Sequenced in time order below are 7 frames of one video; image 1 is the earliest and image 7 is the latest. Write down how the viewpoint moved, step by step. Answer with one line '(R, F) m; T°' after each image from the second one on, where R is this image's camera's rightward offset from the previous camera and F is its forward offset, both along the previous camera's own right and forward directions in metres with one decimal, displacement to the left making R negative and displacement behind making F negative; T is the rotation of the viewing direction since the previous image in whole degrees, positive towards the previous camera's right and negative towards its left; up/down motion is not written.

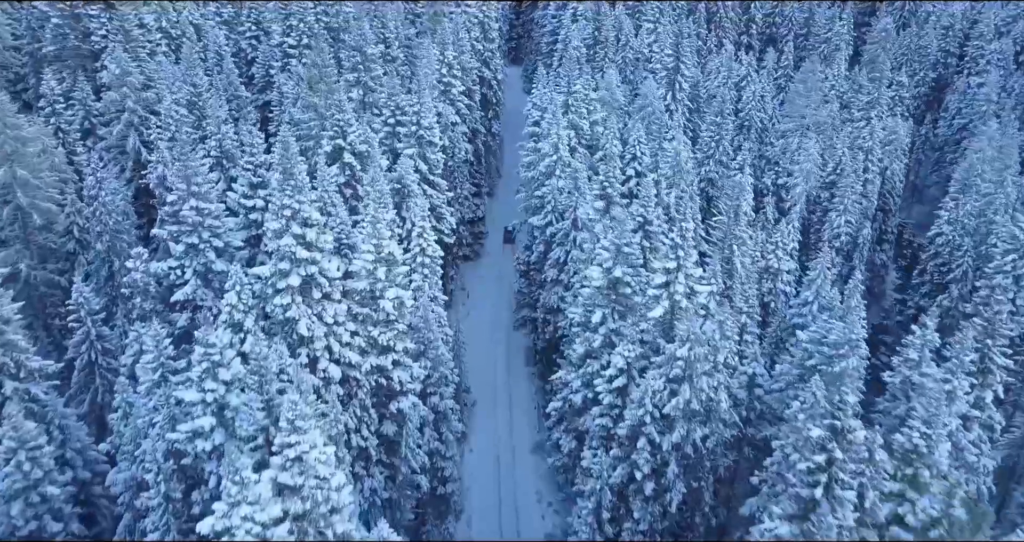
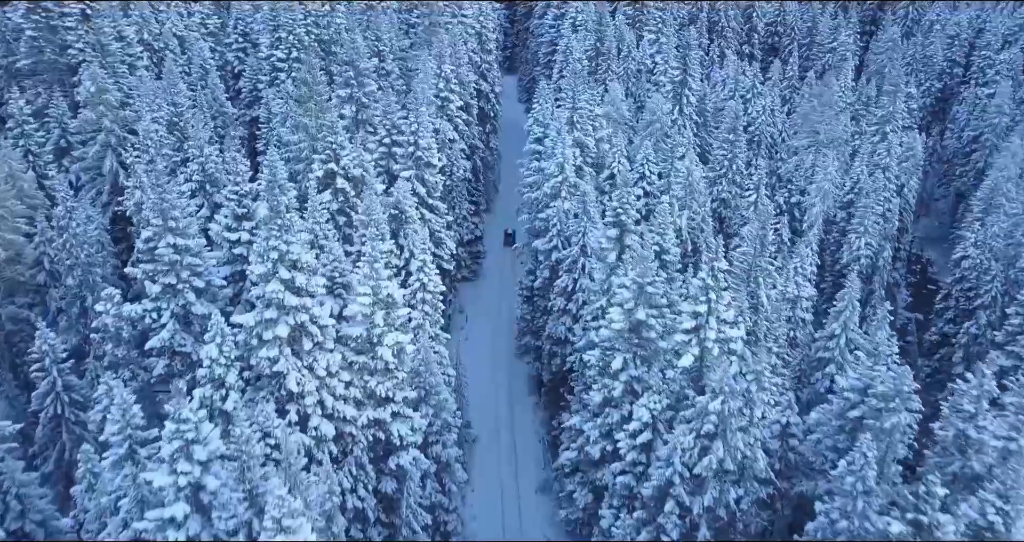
(-0.6, +2.4) m; +1°
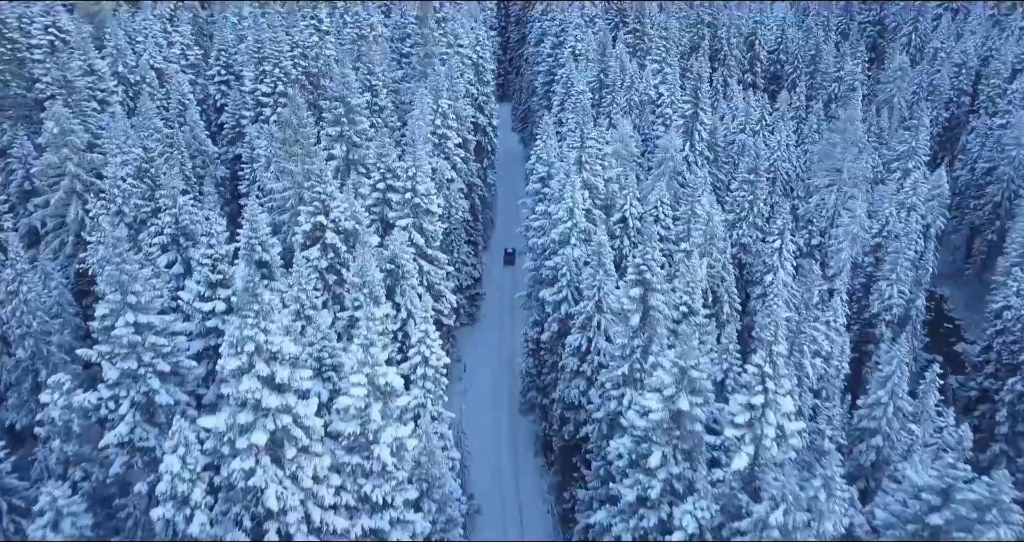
(-0.8, +3.3) m; +1°
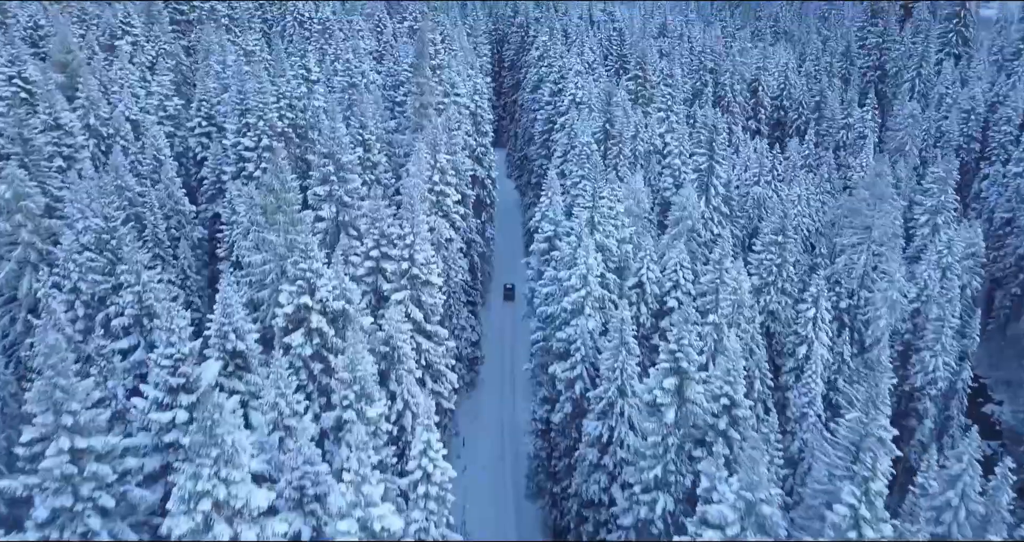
(-0.8, +3.6) m; +1°
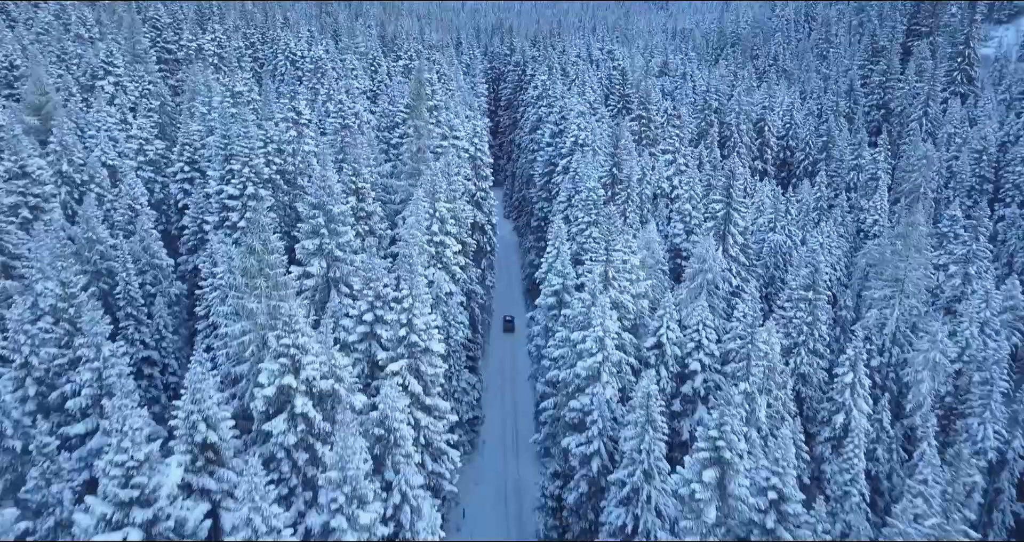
(-0.6, +3.0) m; +1°
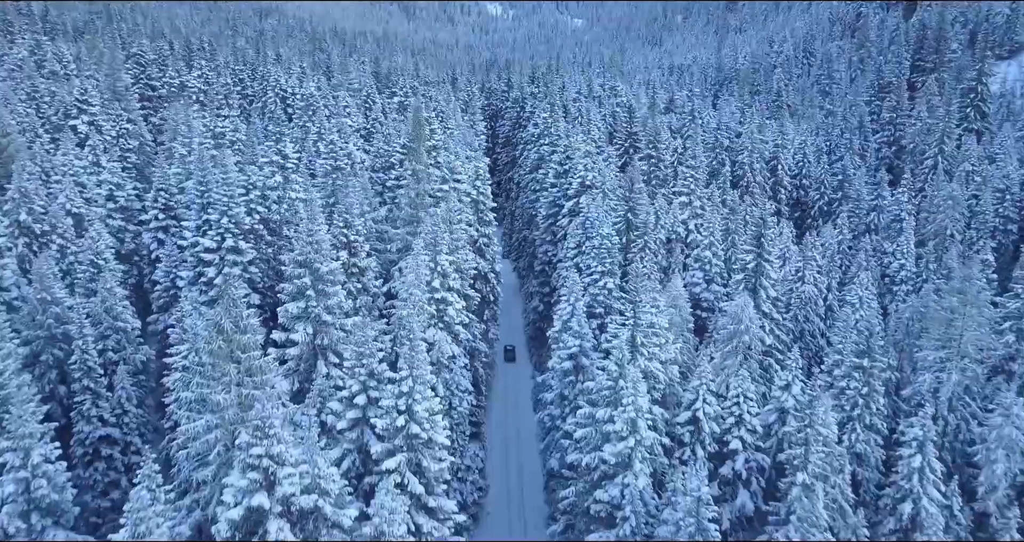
(-0.8, +4.0) m; +1°
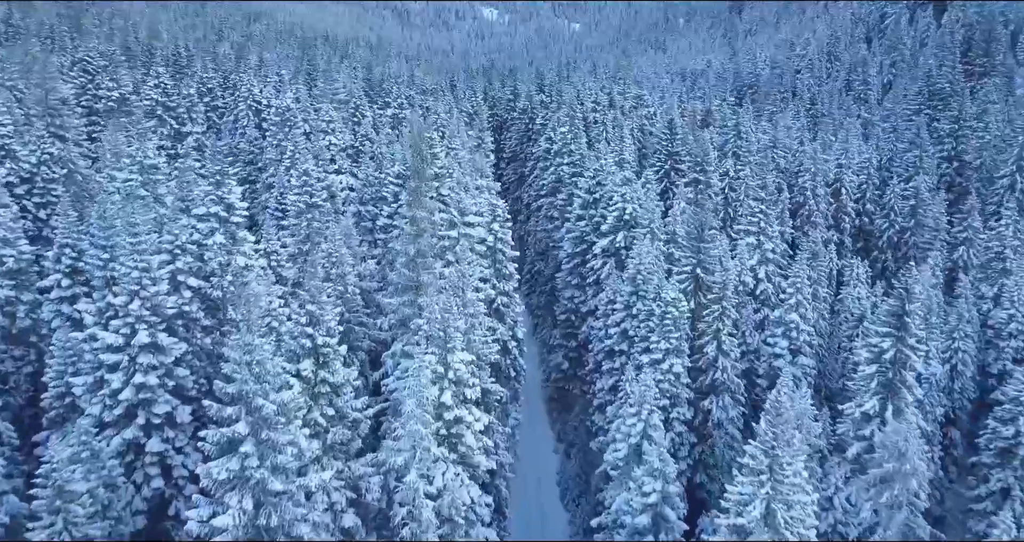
(-1.6, +10.7) m; 0°
